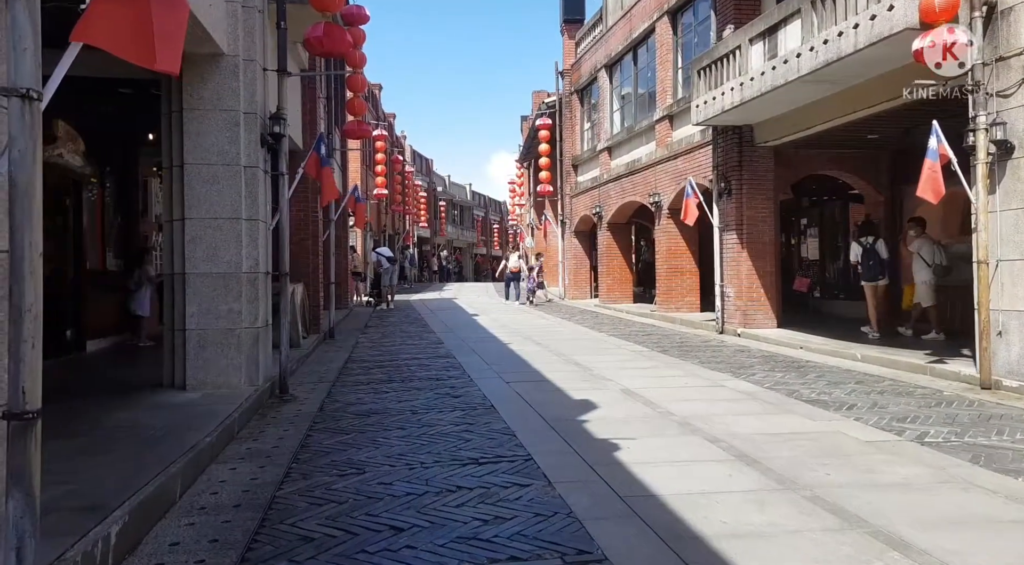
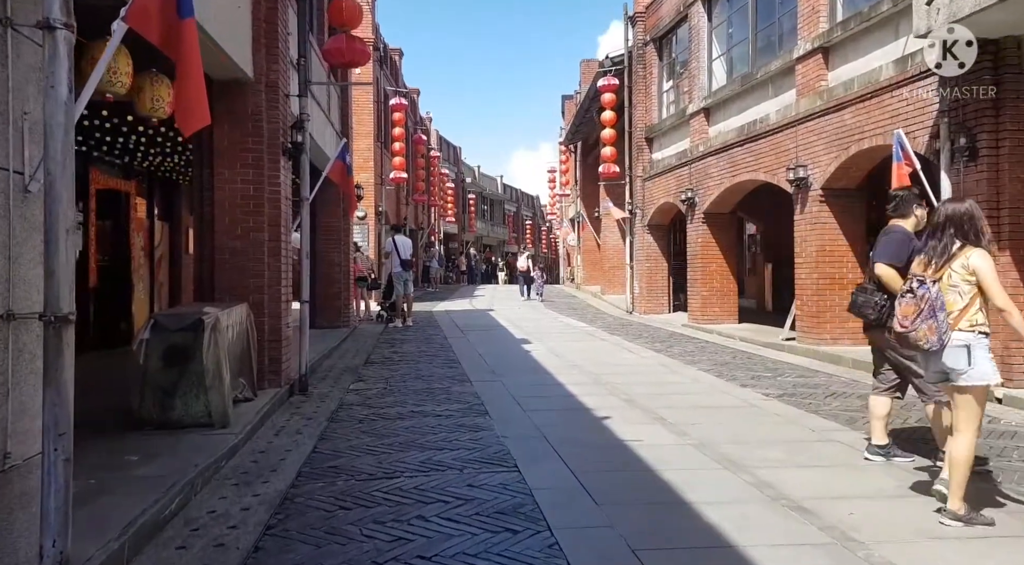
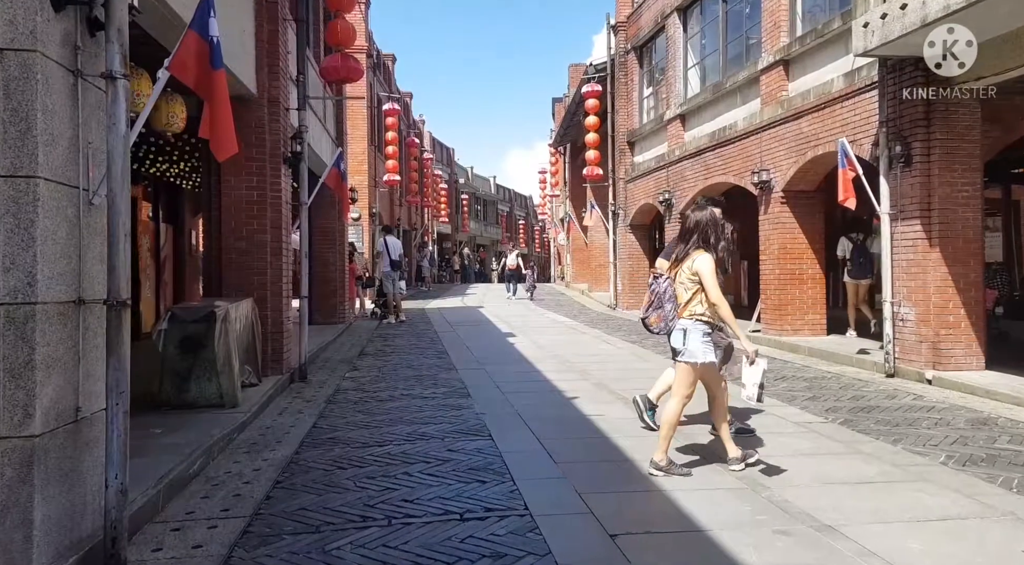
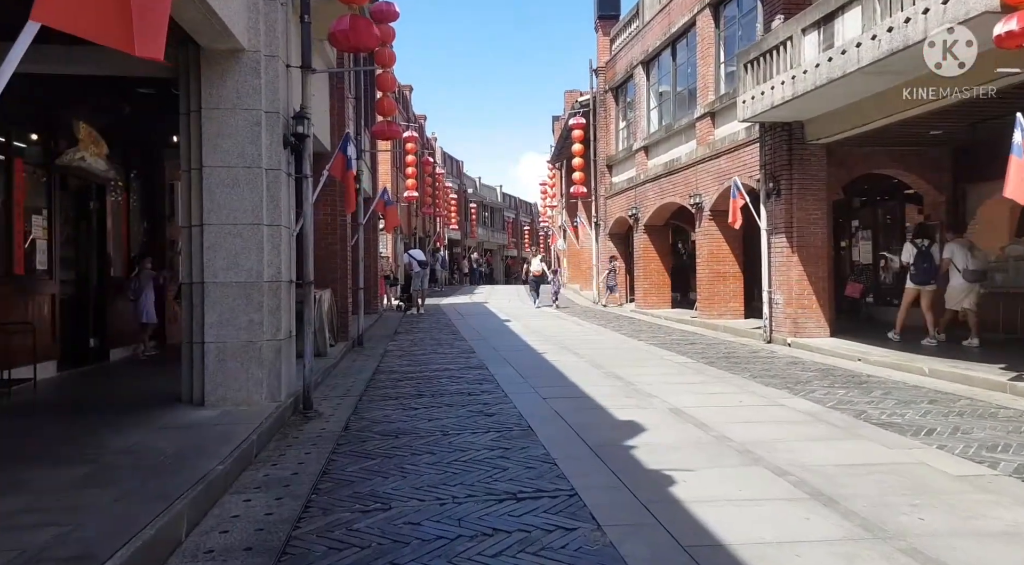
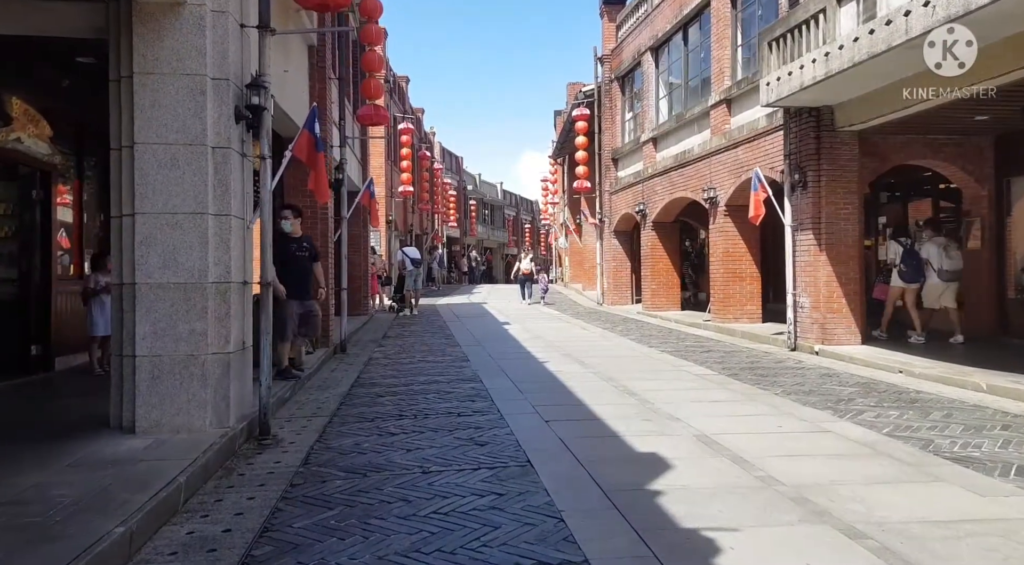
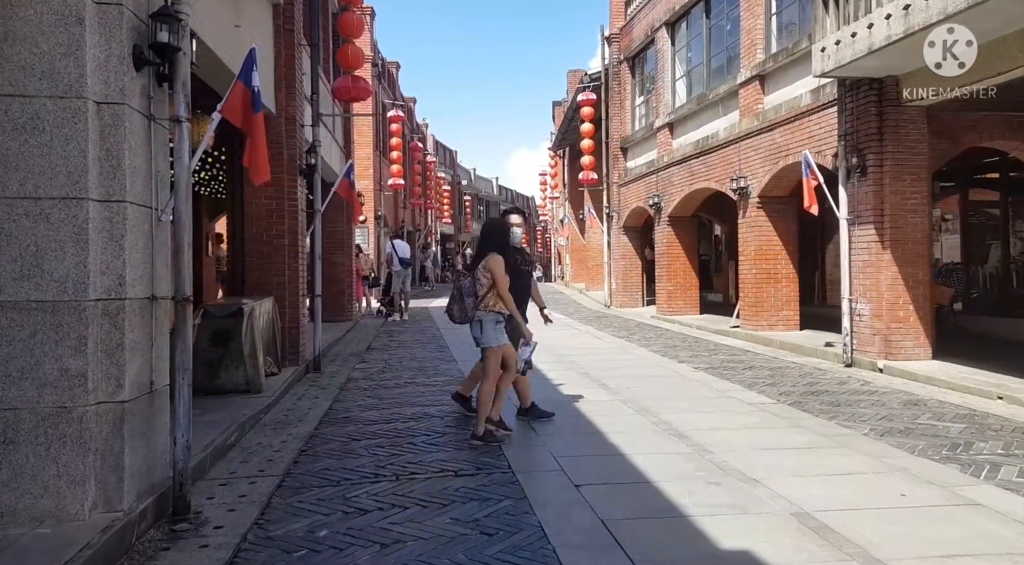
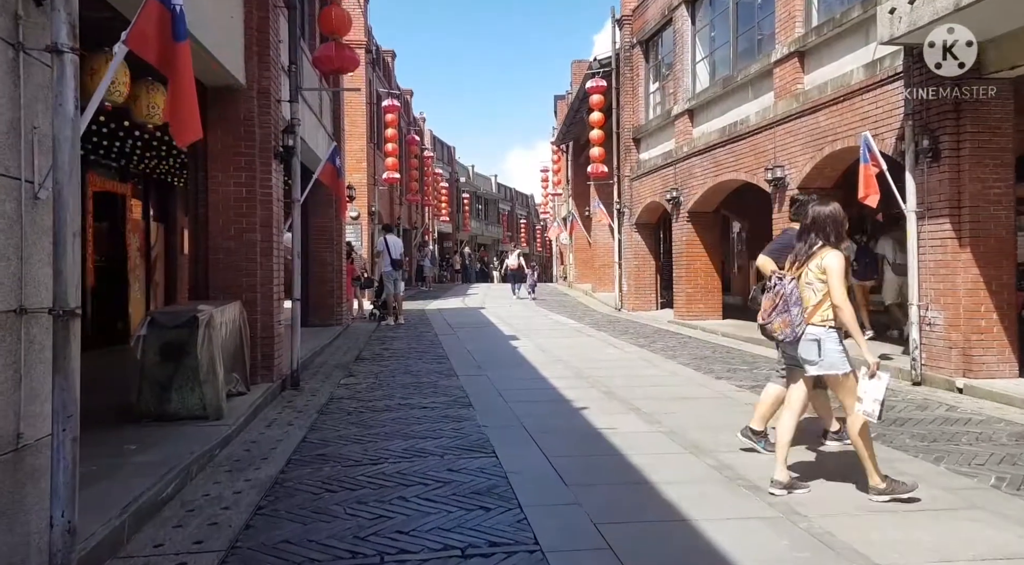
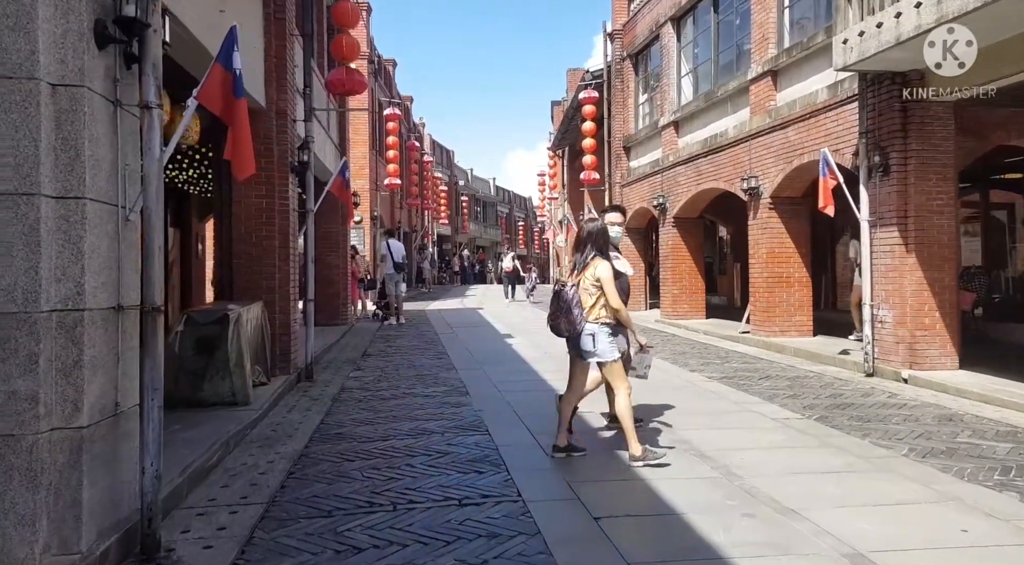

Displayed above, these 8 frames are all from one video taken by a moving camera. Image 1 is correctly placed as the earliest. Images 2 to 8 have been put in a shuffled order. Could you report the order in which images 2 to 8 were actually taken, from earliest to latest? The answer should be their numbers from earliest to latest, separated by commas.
4, 5, 6, 8, 3, 7, 2
